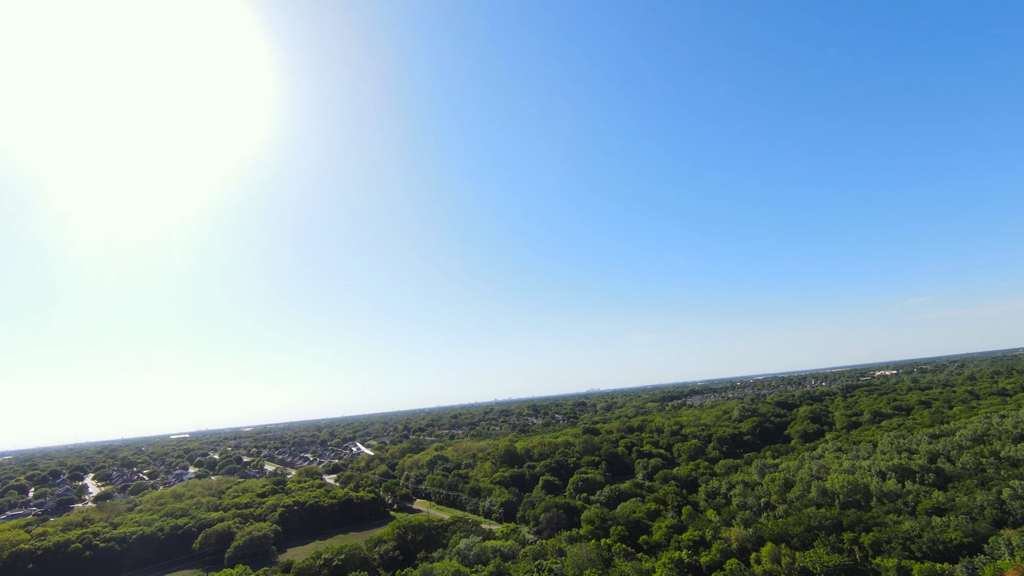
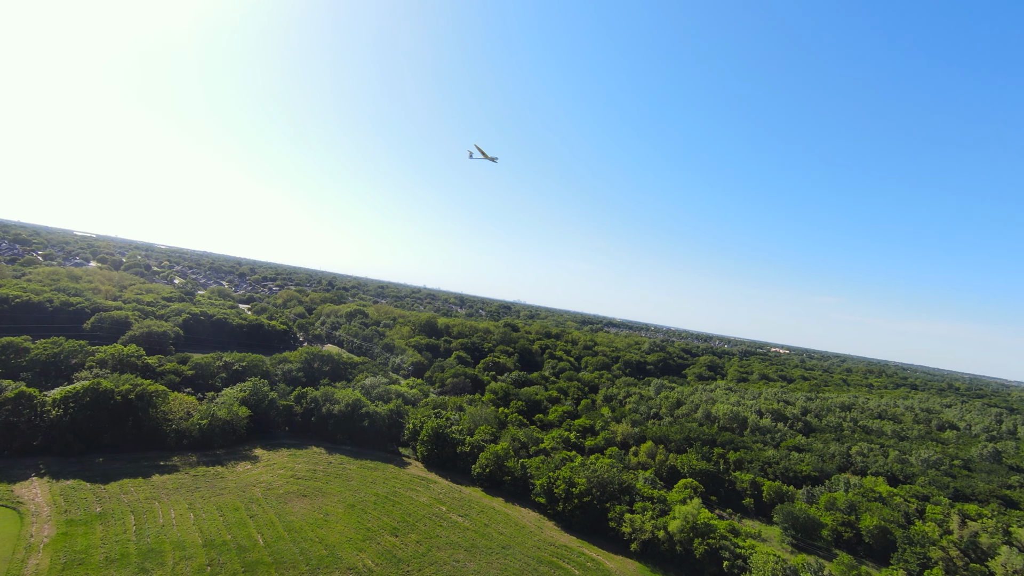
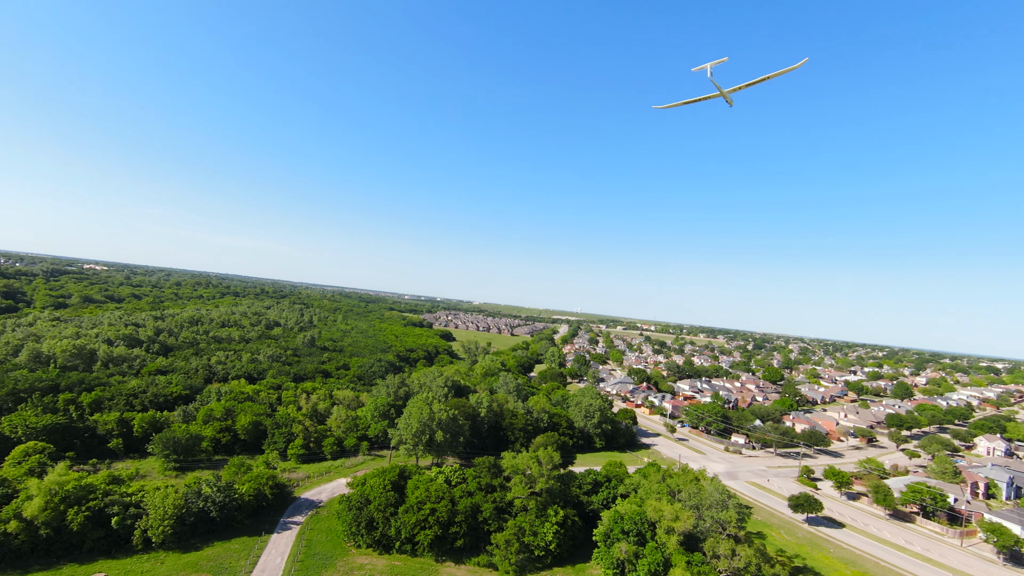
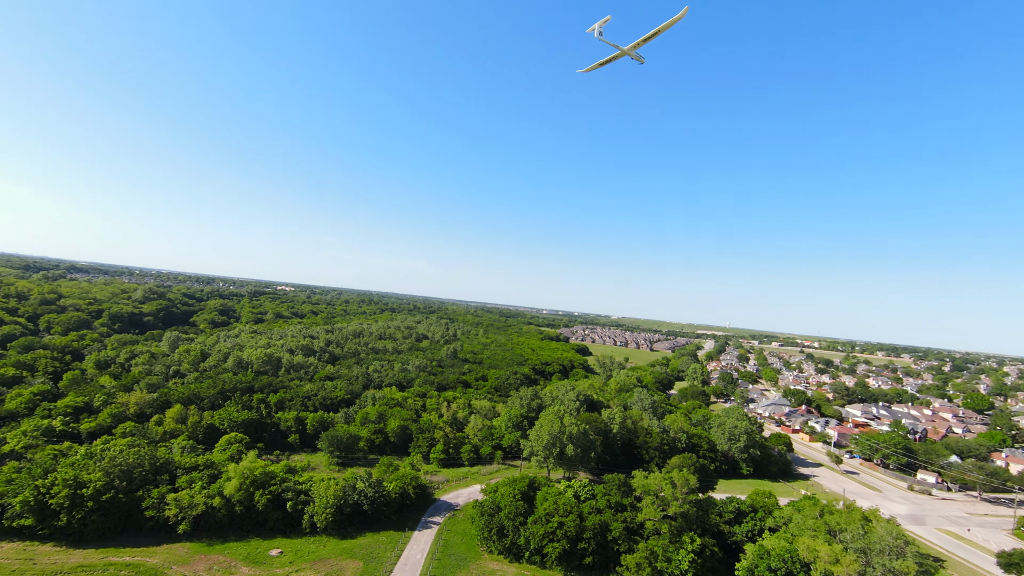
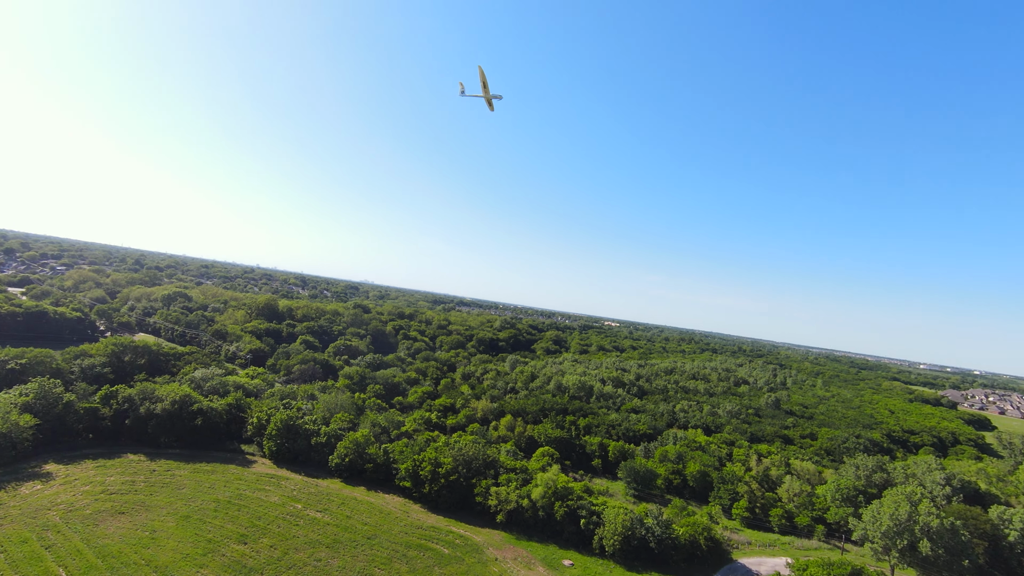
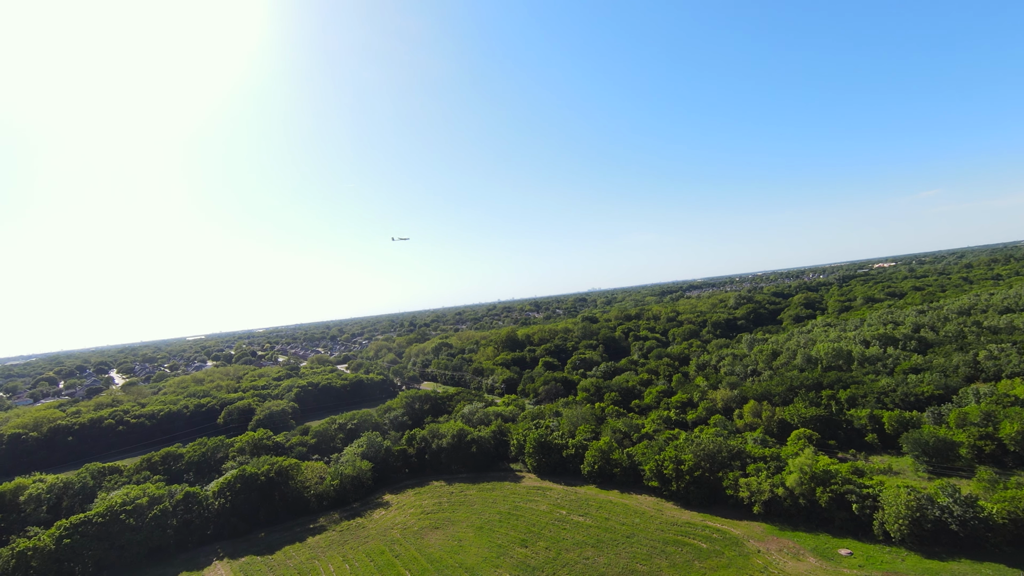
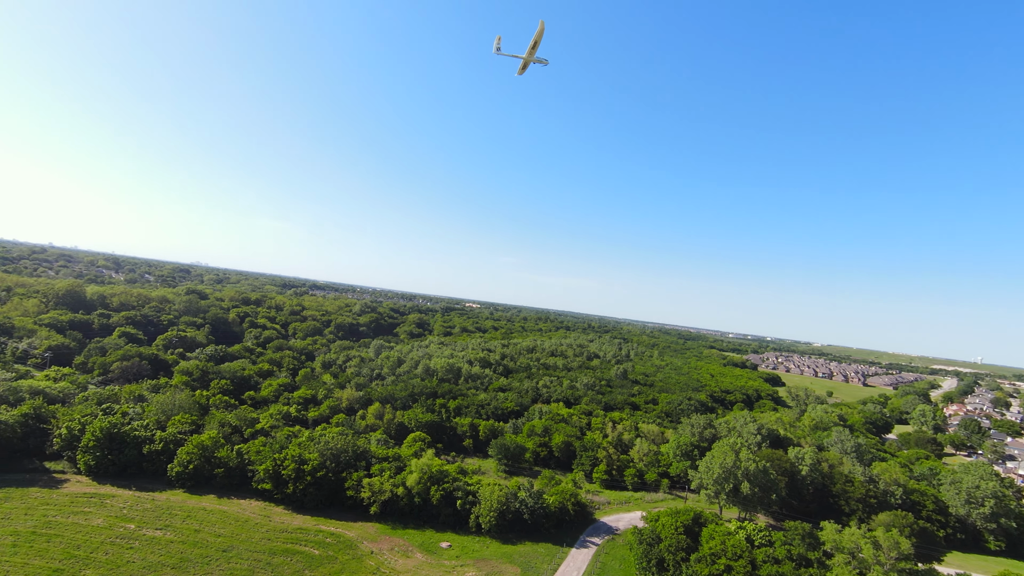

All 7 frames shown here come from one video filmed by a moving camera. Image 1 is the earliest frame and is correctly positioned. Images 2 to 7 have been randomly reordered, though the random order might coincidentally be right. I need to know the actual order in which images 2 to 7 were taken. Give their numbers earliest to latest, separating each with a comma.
6, 2, 5, 7, 4, 3
